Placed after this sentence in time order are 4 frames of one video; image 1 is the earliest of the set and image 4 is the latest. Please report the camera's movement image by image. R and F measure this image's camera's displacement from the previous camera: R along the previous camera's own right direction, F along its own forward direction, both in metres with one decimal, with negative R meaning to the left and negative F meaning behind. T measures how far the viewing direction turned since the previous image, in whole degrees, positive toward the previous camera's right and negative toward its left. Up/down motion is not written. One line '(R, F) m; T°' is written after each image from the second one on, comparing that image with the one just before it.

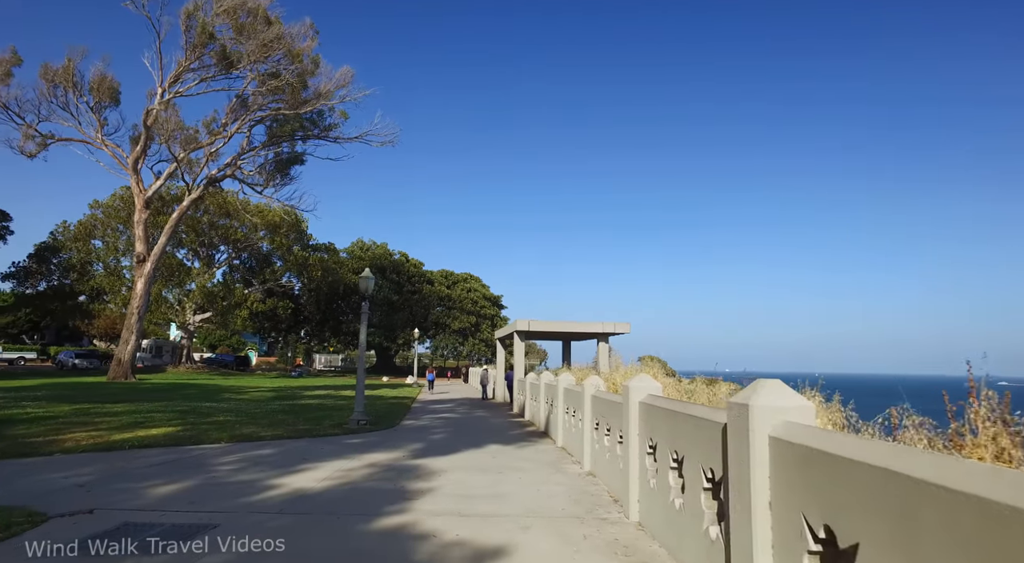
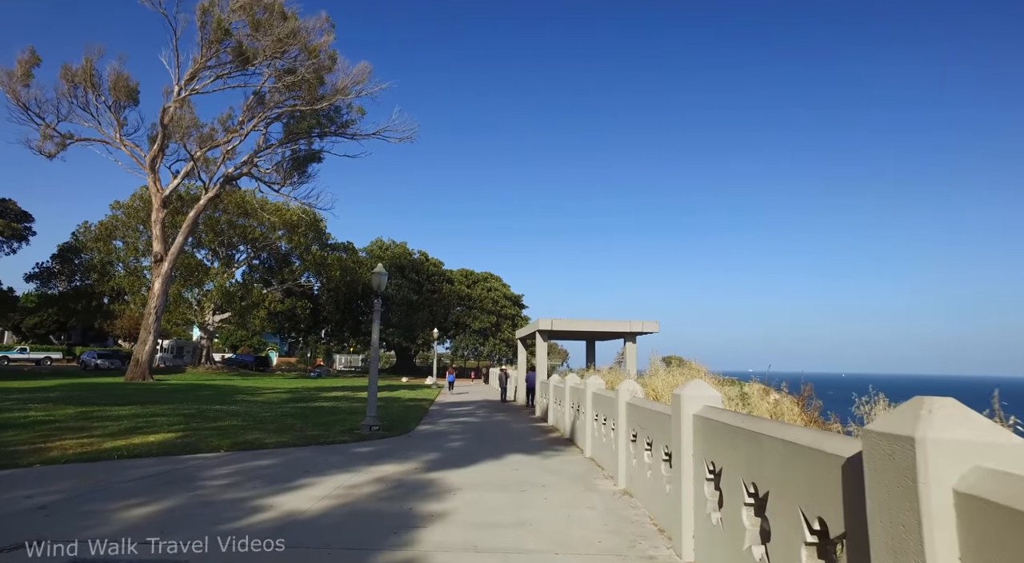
(0.0, +1.2) m; -2°
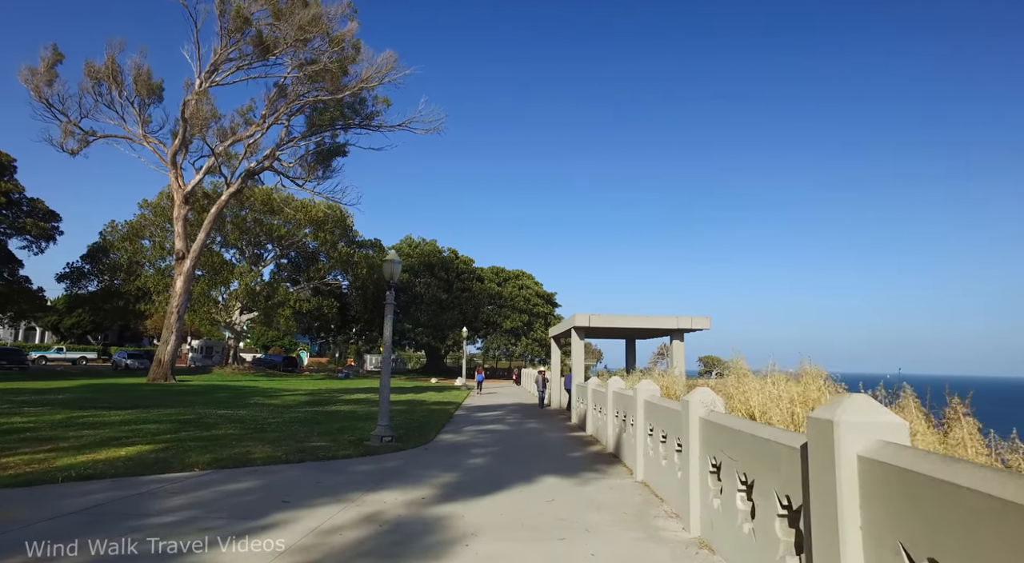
(0.0, +2.2) m; -3°
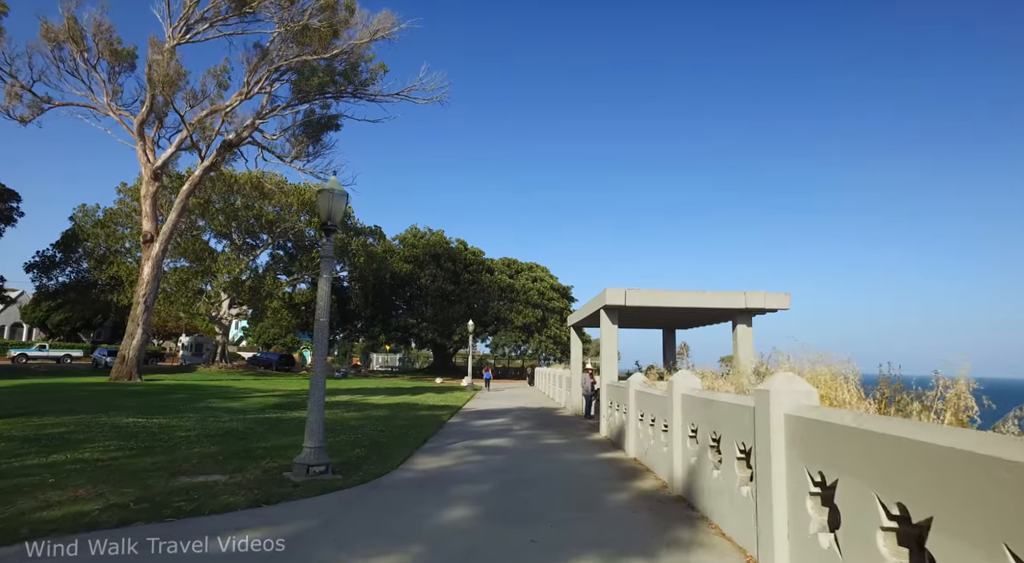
(+0.2, +4.8) m; -2°
